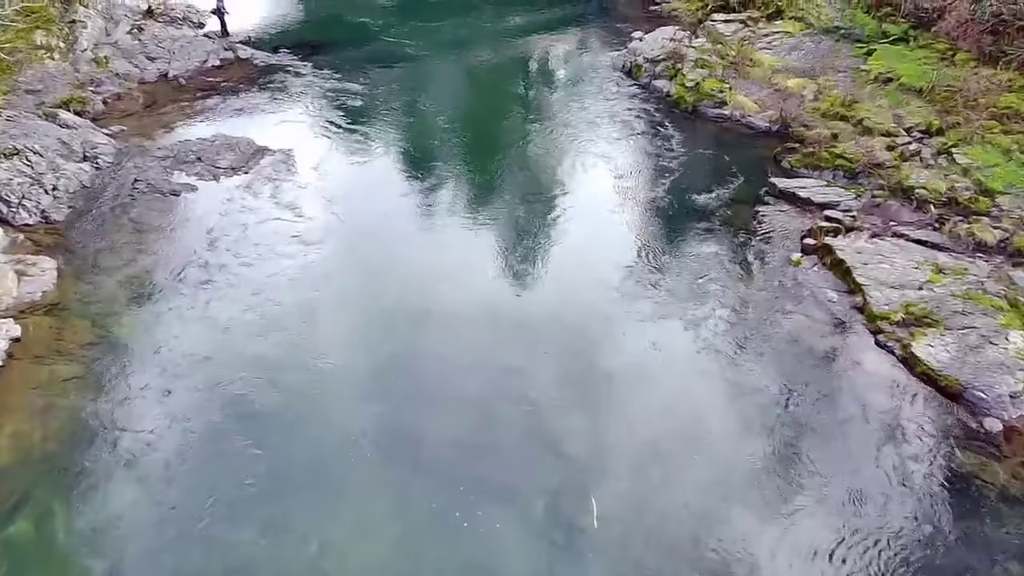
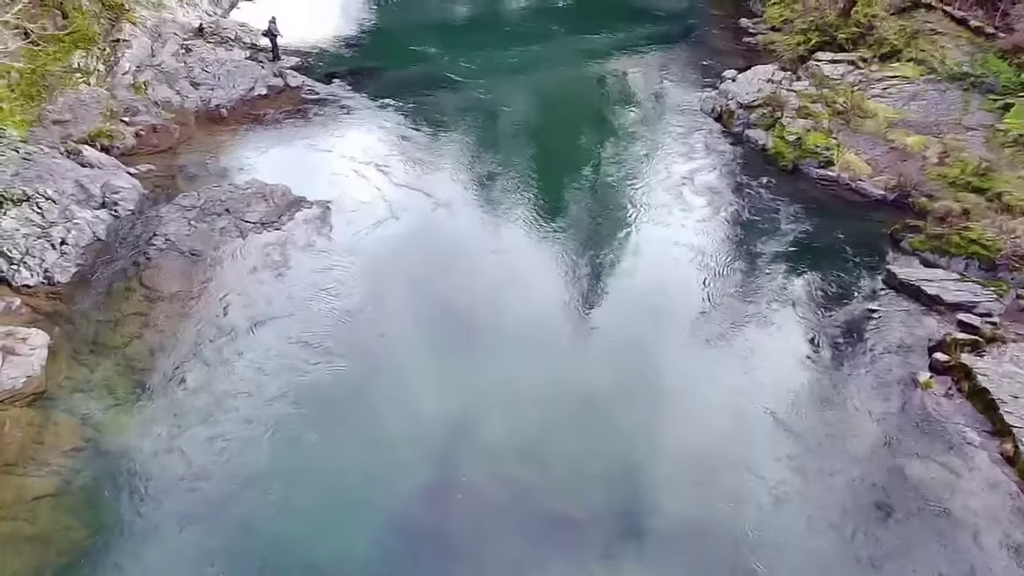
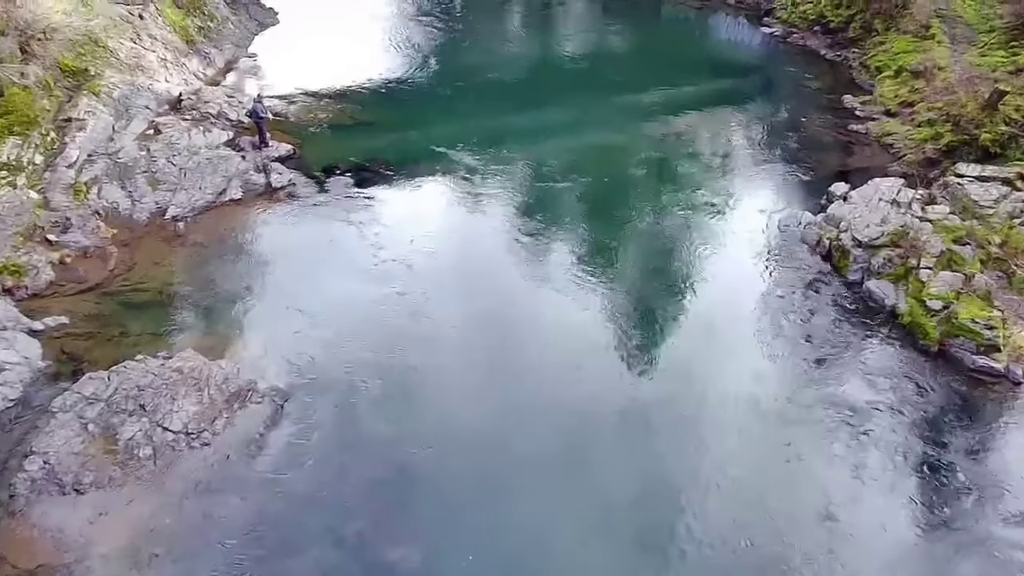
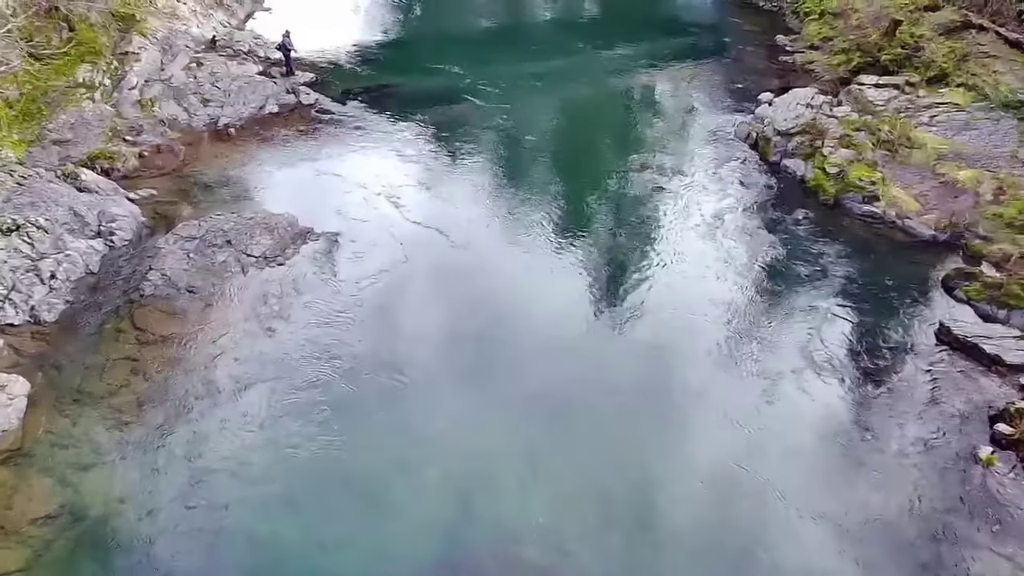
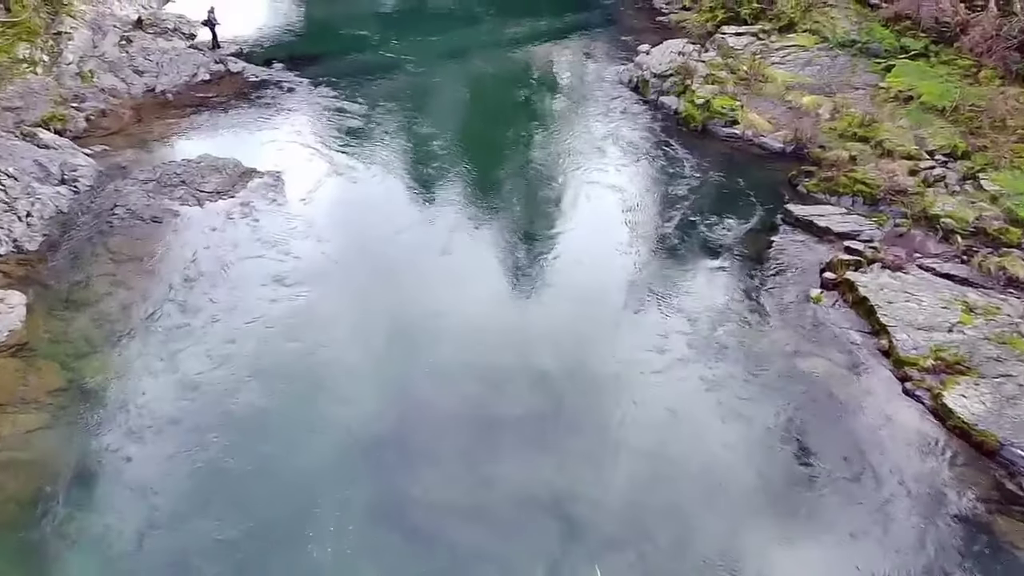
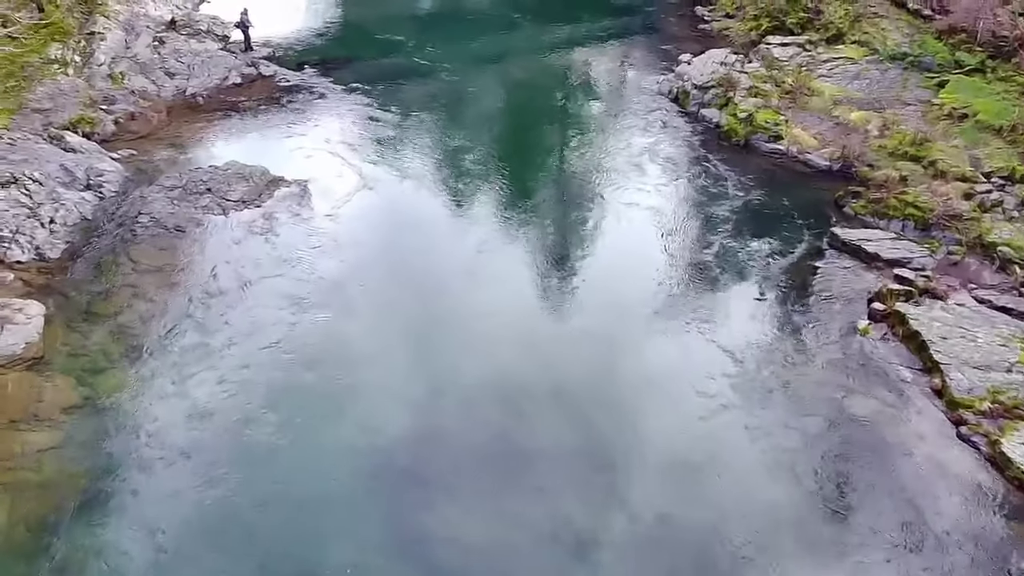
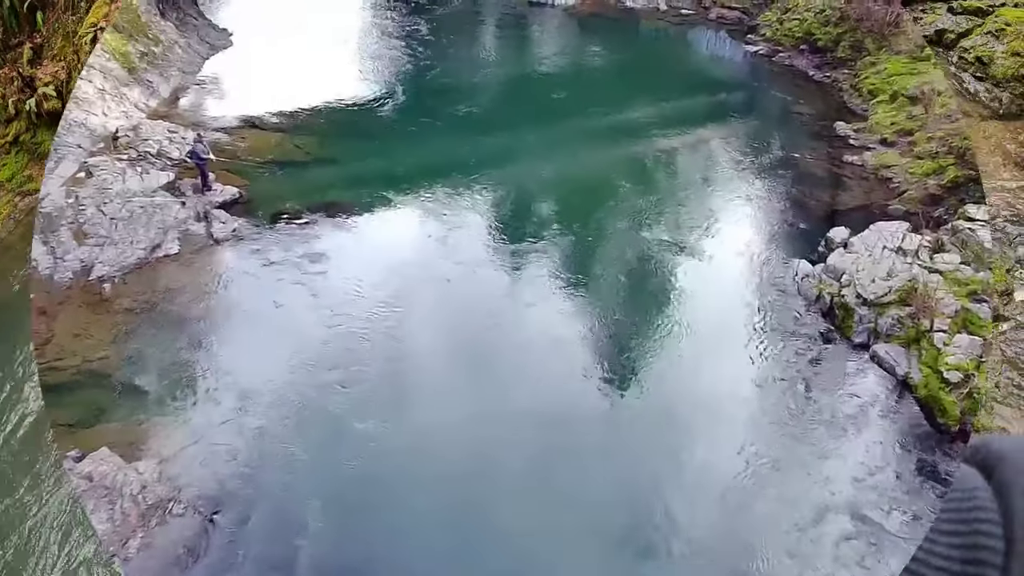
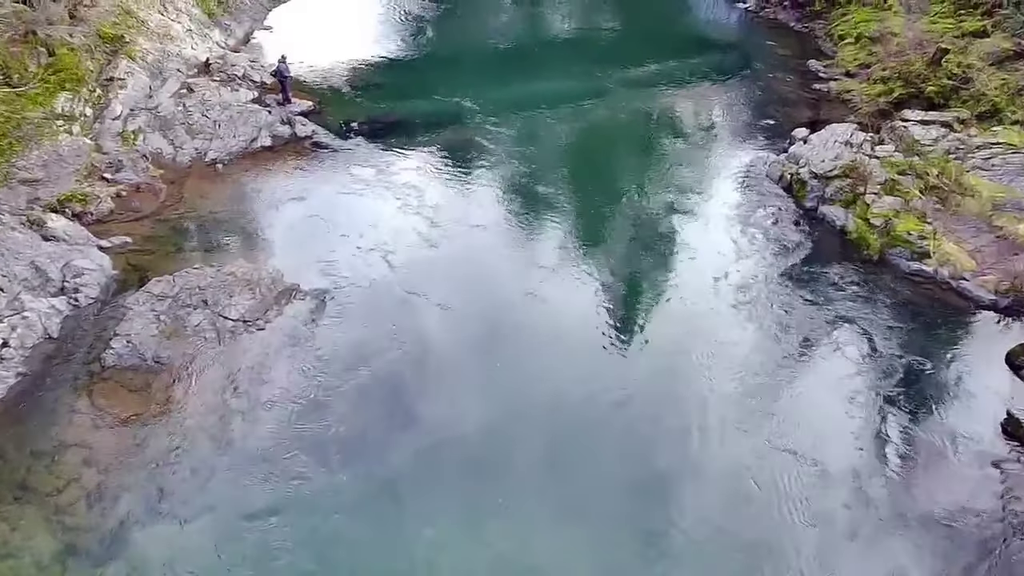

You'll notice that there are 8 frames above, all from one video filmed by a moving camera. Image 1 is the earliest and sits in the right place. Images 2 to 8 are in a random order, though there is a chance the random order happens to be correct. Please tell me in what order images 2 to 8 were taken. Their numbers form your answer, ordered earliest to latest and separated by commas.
5, 6, 2, 4, 8, 3, 7
